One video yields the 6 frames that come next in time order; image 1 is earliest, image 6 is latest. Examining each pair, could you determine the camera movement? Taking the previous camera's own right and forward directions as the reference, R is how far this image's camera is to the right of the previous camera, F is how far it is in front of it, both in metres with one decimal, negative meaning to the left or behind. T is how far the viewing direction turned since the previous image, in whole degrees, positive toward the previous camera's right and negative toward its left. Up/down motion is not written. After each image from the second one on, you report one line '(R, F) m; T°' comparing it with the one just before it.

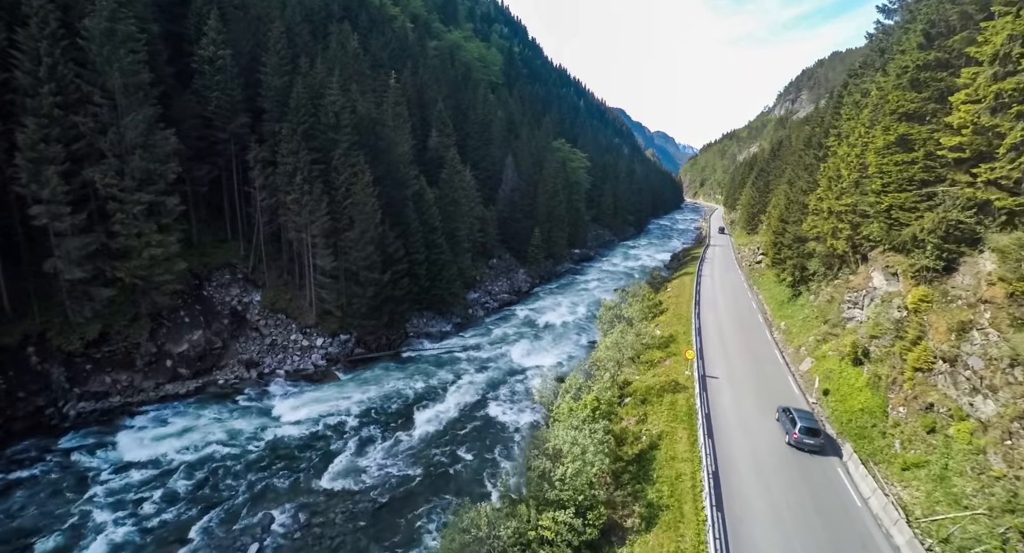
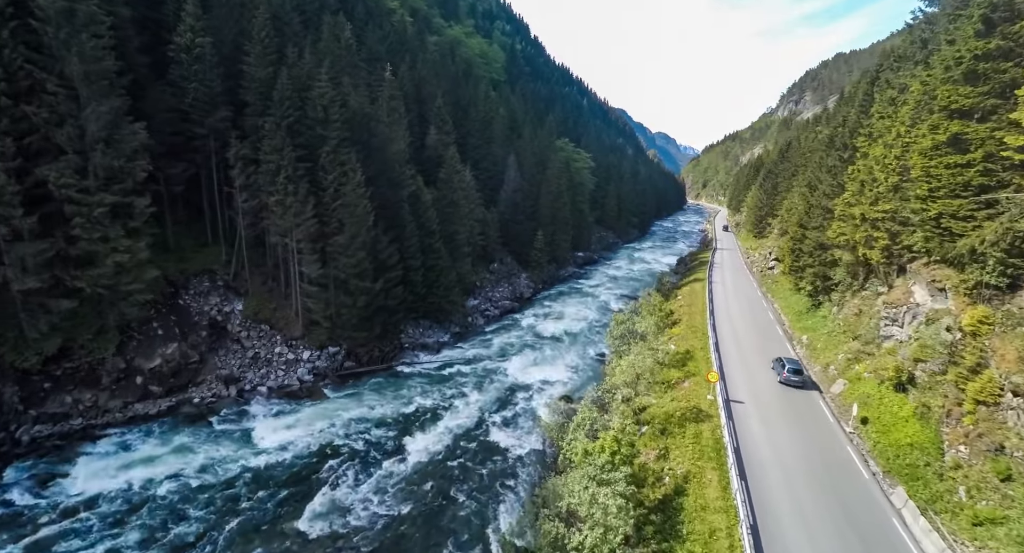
(-0.2, +2.5) m; 0°
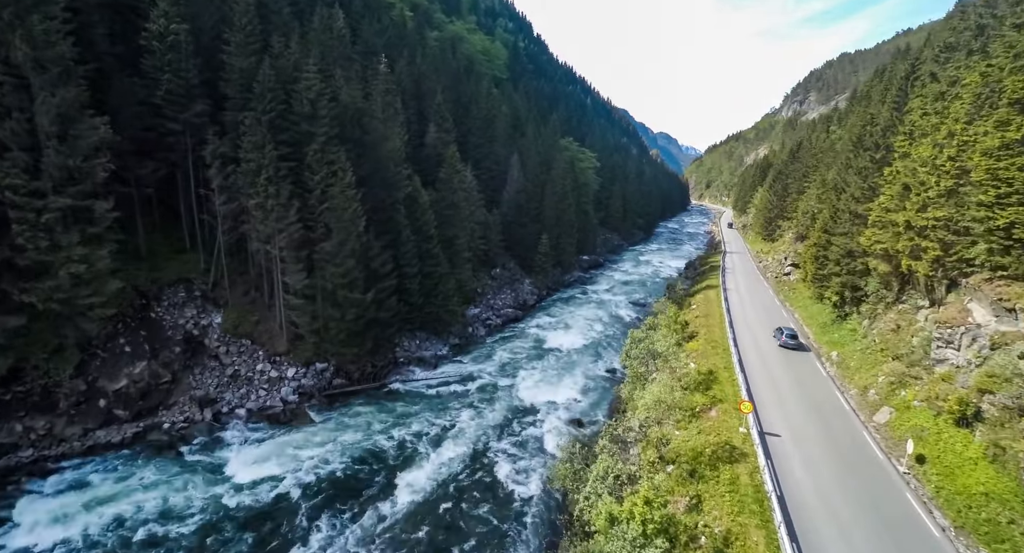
(-0.3, +2.7) m; 0°
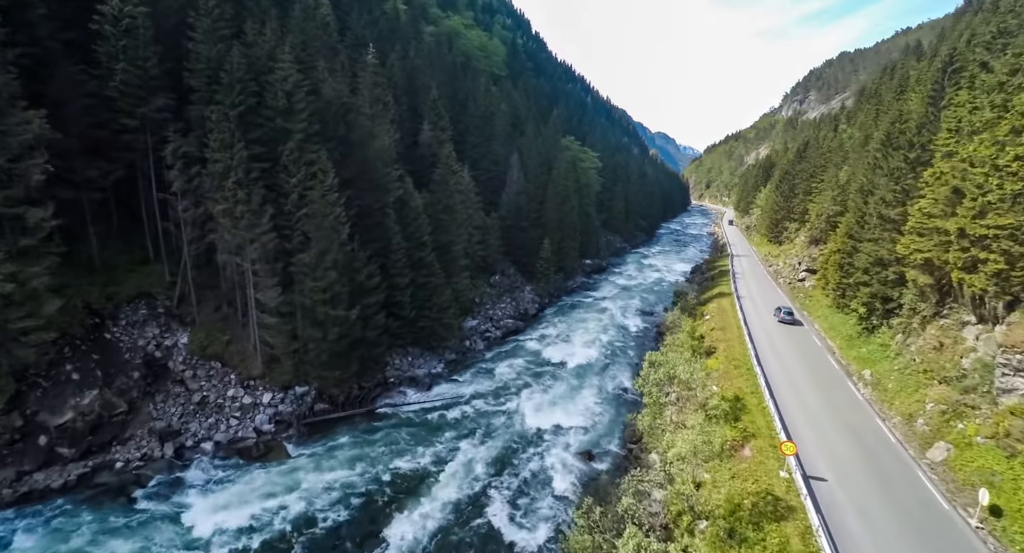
(-0.2, +2.9) m; 0°
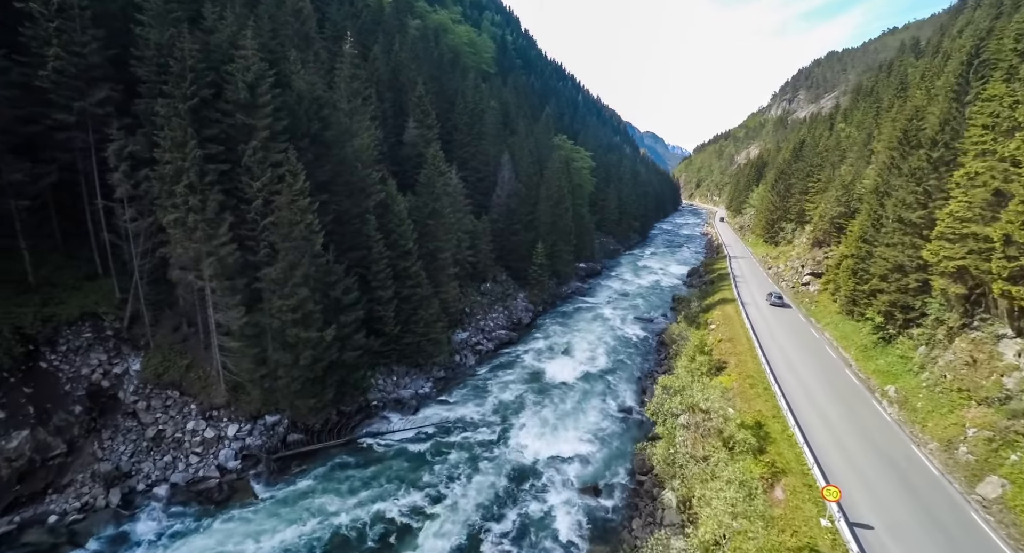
(-0.2, +2.6) m; +1°
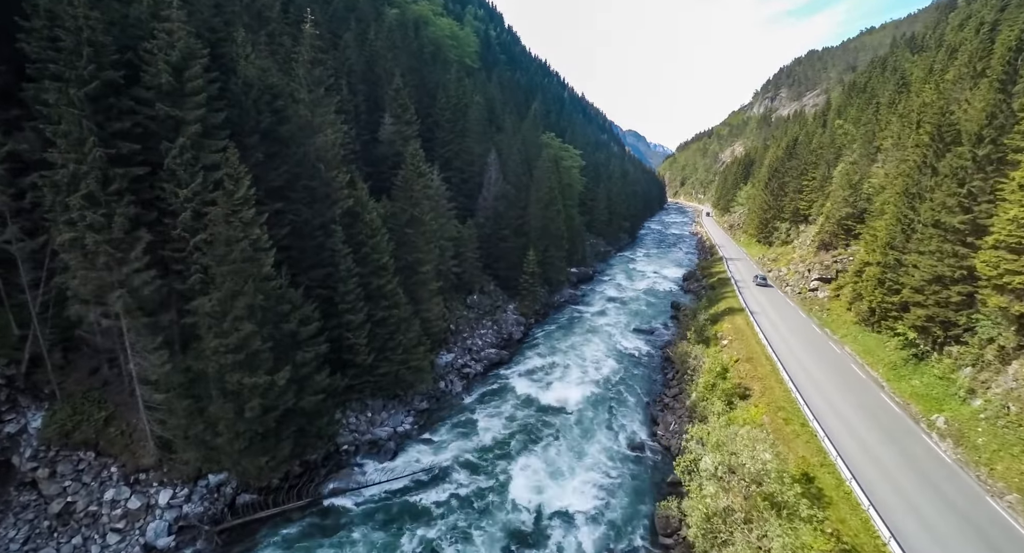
(-0.5, +4.0) m; +2°
